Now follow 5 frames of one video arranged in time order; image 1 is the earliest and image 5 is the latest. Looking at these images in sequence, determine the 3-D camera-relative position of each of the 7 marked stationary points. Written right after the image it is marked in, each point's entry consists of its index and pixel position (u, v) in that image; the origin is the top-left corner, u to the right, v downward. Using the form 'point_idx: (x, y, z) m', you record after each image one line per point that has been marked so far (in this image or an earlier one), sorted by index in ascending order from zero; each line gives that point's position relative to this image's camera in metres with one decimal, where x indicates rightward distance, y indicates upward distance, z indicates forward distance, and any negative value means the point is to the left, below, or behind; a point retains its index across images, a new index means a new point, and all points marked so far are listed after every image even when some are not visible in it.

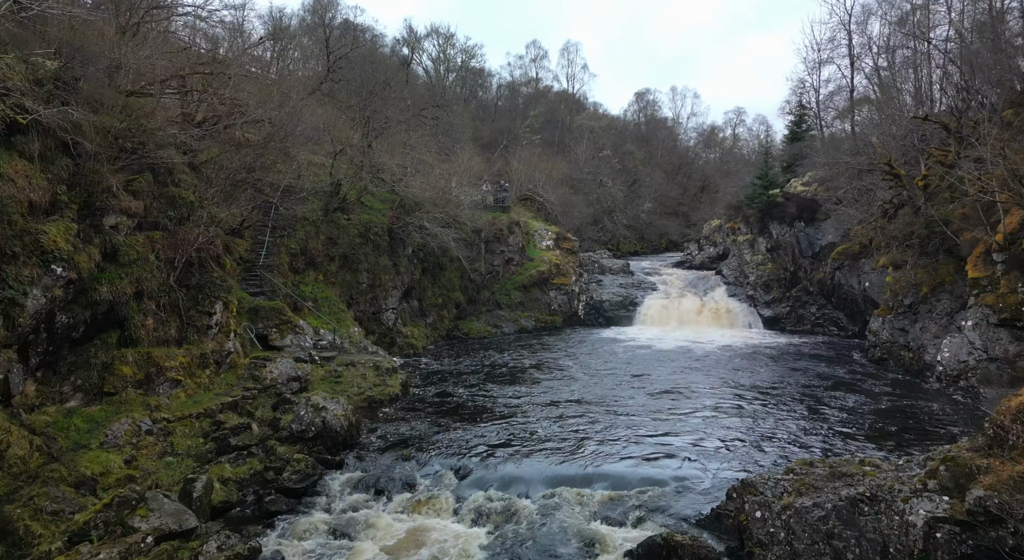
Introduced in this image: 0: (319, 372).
0: (-4.6, -2.2, +15.6) m
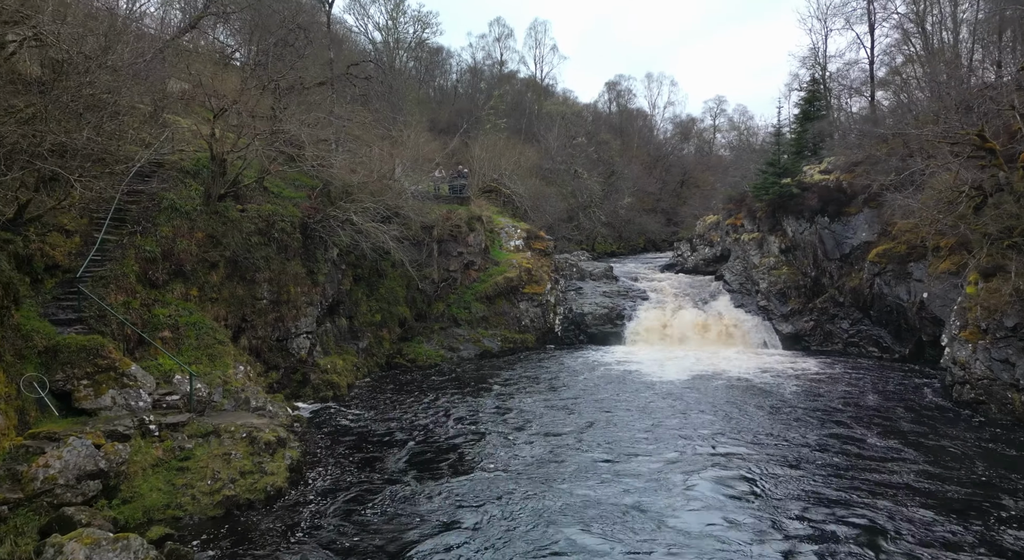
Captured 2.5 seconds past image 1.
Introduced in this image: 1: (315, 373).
0: (-5.3, -2.5, +9.6) m
1: (-4.8, -2.3, +16.0) m
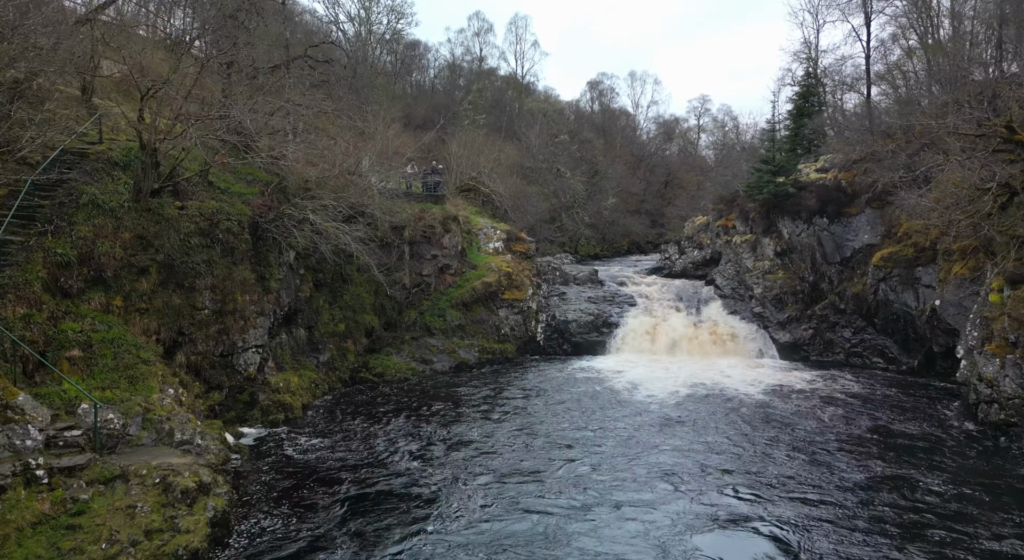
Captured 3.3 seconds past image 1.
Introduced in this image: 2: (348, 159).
0: (-5.6, -2.7, +7.7) m
1: (-5.3, -2.4, +14.1) m
2: (-4.5, +3.3, +17.8) m
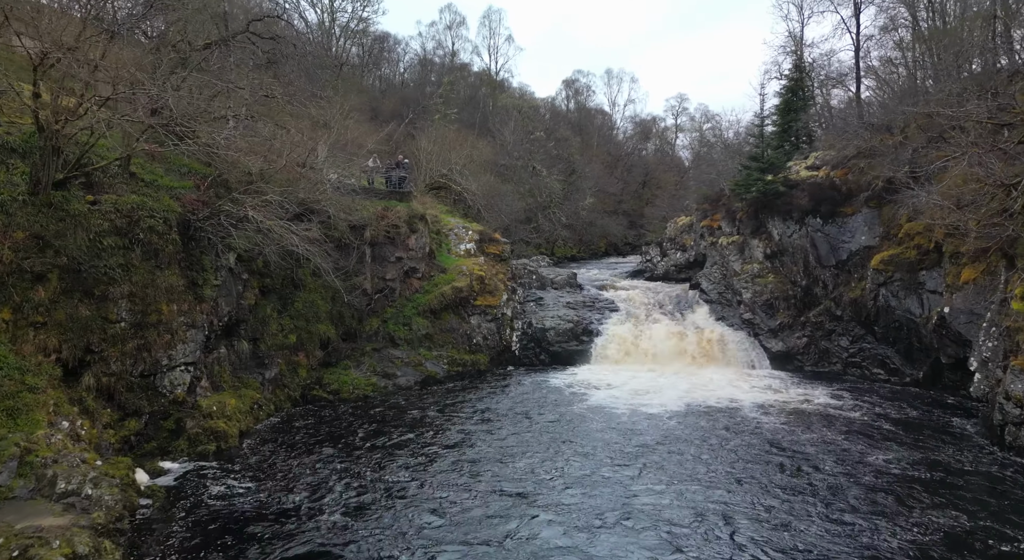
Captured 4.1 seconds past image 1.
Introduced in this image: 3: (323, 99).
0: (-5.9, -2.8, +5.7) m
1: (-5.8, -2.5, +12.1) m
2: (-5.2, +3.1, +15.8) m
3: (-5.6, +5.3, +19.4) m
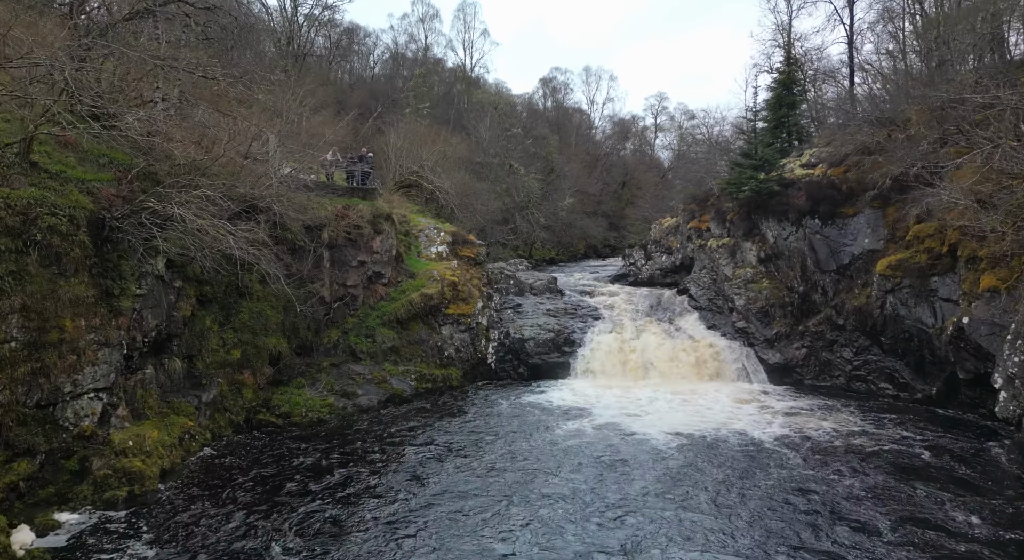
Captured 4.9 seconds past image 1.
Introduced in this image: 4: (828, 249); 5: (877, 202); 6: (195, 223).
0: (-6.1, -2.9, +3.6) m
1: (-6.2, -2.7, +10.1) m
2: (-5.7, +3.0, +13.9) m
3: (-6.3, +5.2, +17.4) m
4: (+8.9, +0.9, +18.6) m
5: (+9.9, +2.1, +17.9) m
6: (-5.8, +1.0, +12.1) m
